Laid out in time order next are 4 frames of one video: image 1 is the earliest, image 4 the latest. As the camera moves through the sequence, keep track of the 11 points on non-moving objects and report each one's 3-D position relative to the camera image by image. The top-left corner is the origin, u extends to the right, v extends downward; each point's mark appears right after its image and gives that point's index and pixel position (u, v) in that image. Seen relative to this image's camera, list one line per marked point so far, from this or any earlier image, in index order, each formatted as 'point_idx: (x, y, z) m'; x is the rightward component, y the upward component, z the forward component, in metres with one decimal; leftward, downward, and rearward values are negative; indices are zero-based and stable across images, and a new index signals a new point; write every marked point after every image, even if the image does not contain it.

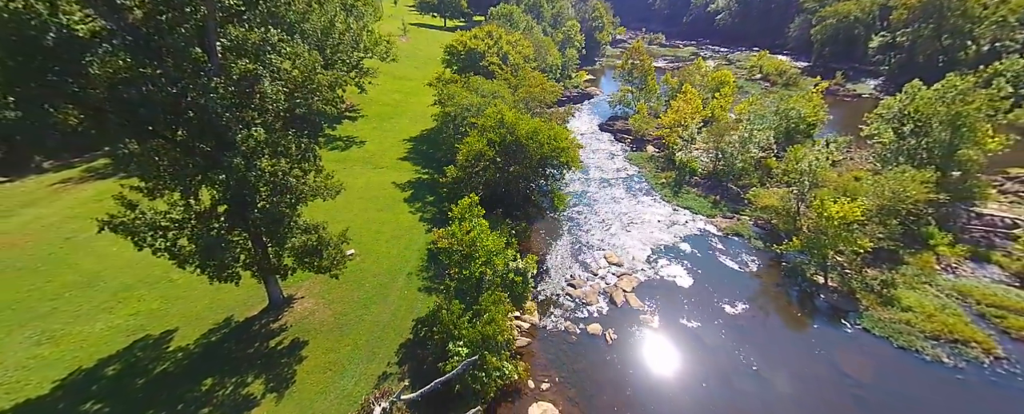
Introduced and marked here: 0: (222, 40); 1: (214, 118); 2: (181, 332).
0: (-12.4, +7.2, +15.2) m
1: (-12.2, +3.7, +14.6) m
2: (-18.2, -6.9, +19.6) m
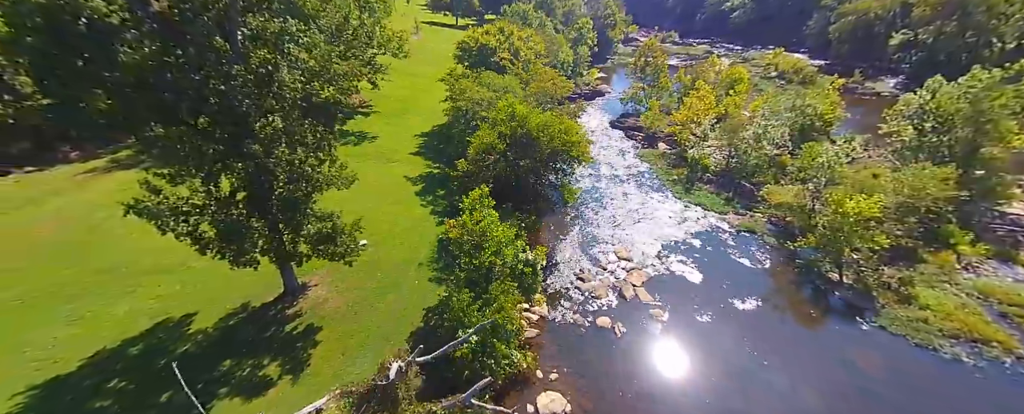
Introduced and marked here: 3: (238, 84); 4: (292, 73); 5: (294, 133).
0: (-11.8, +7.8, +15.7) m
1: (-11.7, +4.4, +15.1) m
2: (-17.7, -6.2, +20.2) m
3: (-11.5, +5.2, +14.9) m
4: (-10.2, +6.5, +16.8) m
5: (-10.4, +3.9, +17.3) m
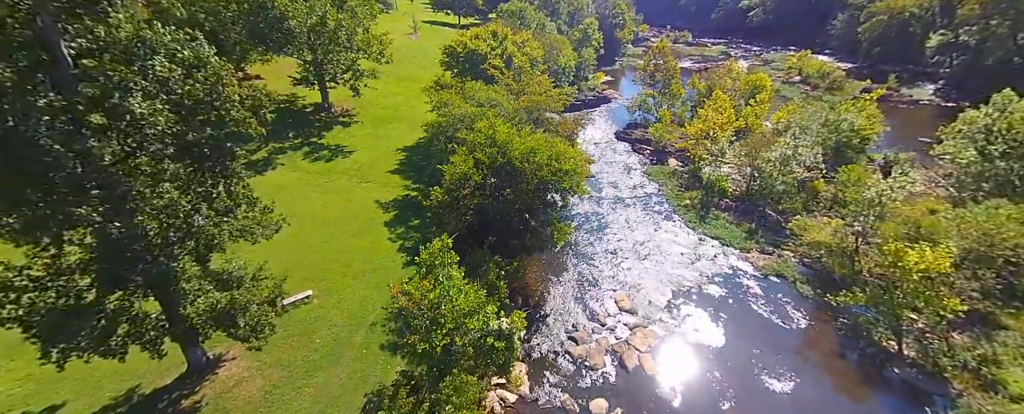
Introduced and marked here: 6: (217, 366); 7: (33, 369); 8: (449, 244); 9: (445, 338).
0: (-13.5, +5.0, +10.8) m
1: (-13.4, +1.6, +10.3) m
2: (-19.4, -8.9, +15.6) m
3: (-13.2, +2.4, +10.1) m
4: (-11.9, +3.7, +12.0) m
5: (-12.1, +1.1, +12.5) m
6: (-14.9, -8.1, +18.1) m
7: (-23.1, -7.7, +17.1) m
8: (-3.3, -1.9, +21.0) m
9: (-3.0, -5.9, +16.3) m
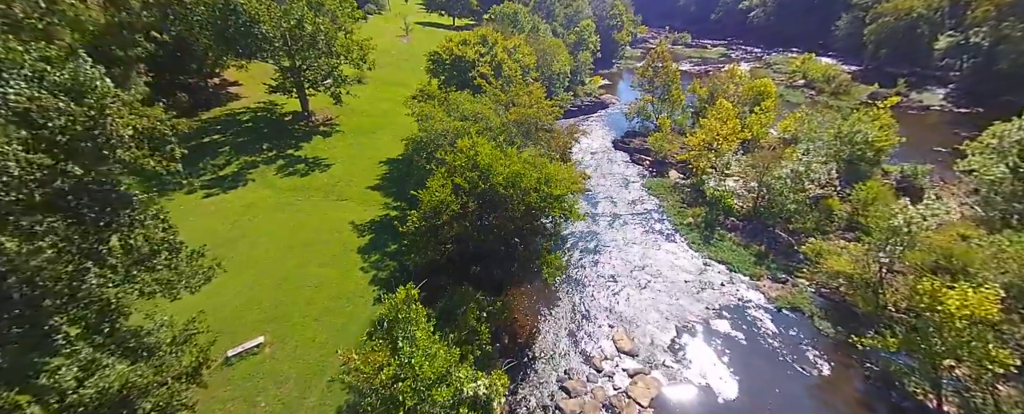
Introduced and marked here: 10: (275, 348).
0: (-14.5, +3.1, +7.9) m
1: (-14.4, -0.3, +7.3) m
2: (-20.4, -10.8, +12.6) m
3: (-14.2, +0.5, +7.2) m
4: (-12.8, +1.8, +9.0) m
5: (-13.1, -0.8, +9.6) m
6: (-15.9, -10.0, +15.1) m
7: (-24.0, -9.7, +14.1) m
8: (-4.3, -3.8, +18.1) m
9: (-3.9, -7.8, +13.4) m
10: (-13.2, -7.8, +19.9) m
